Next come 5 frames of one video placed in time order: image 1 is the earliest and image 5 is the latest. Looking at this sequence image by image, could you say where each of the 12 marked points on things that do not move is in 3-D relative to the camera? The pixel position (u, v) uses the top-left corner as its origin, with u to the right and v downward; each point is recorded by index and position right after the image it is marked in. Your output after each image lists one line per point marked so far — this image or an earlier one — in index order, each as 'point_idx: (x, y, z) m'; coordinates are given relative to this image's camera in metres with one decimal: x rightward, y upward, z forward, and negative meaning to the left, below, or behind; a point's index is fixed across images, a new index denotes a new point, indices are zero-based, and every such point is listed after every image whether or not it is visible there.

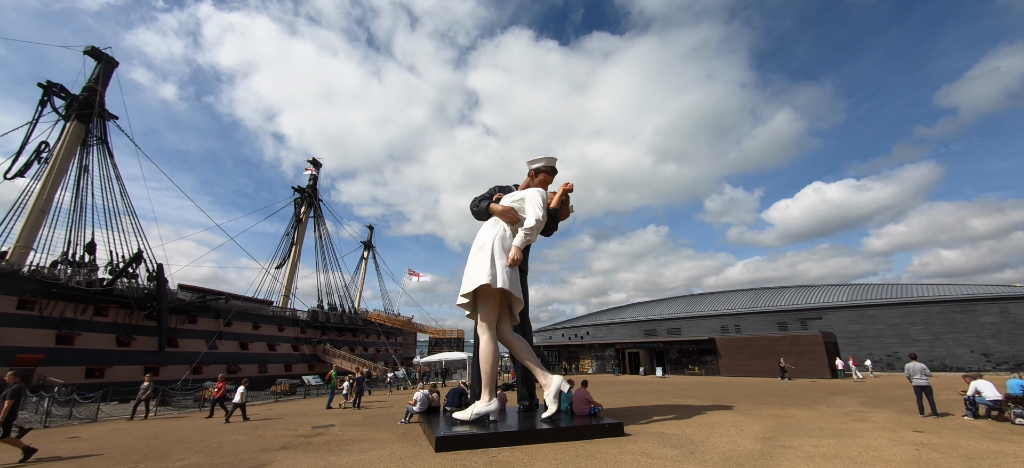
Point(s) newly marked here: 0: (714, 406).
0: (+4.1, -3.5, +7.8) m
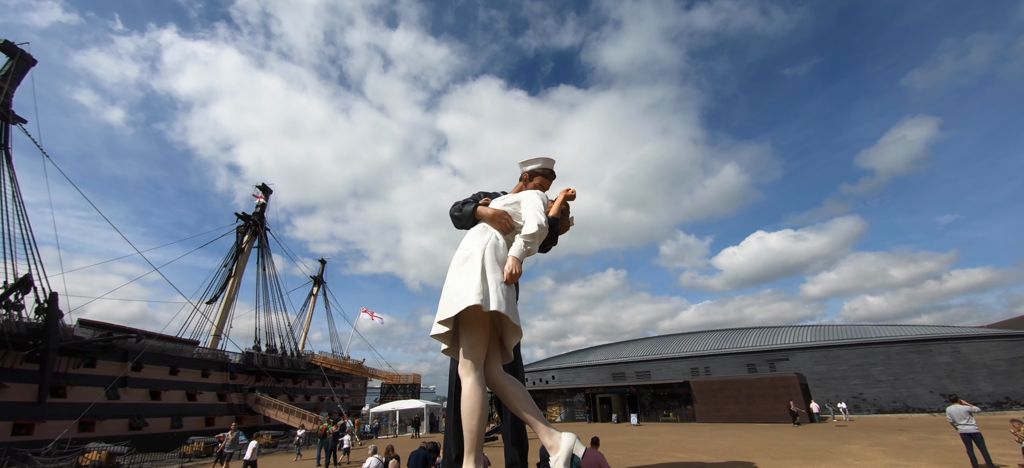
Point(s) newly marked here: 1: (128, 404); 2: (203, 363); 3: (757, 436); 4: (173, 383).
0: (+3.7, -3.9, +6.5) m
1: (-15.4, -6.9, +15.5) m
2: (-15.7, -6.5, +19.6) m
3: (+7.3, -6.0, +11.4) m
4: (-15.5, -6.8, +17.6) m
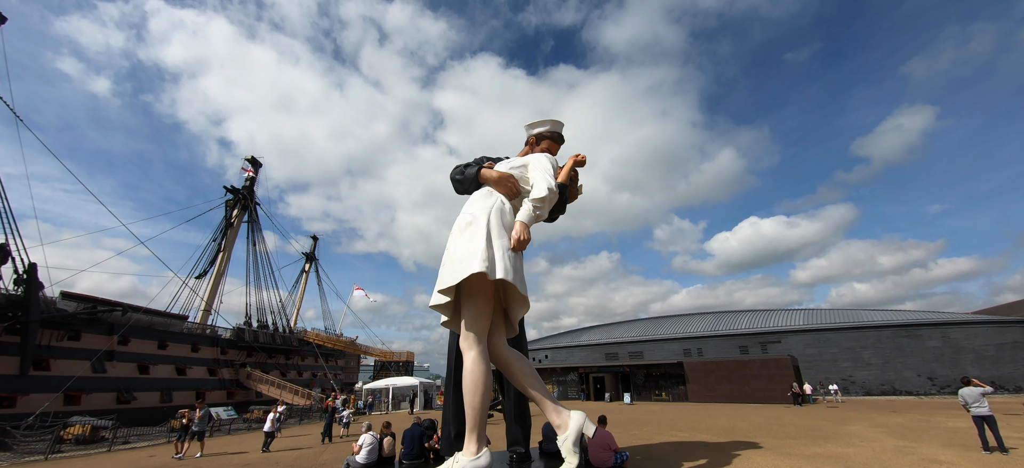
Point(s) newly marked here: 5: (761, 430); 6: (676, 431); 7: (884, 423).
0: (+3.7, -3.4, +6.3) m
1: (-15.6, -5.7, +15.2) m
2: (-16.0, -5.2, +19.2) m
3: (+7.1, -5.4, +11.4) m
4: (-15.7, -5.5, +17.3) m
5: (+5.3, -4.2, +8.3) m
6: (+3.6, -4.4, +8.5) m
7: (+9.2, -4.7, +9.5) m
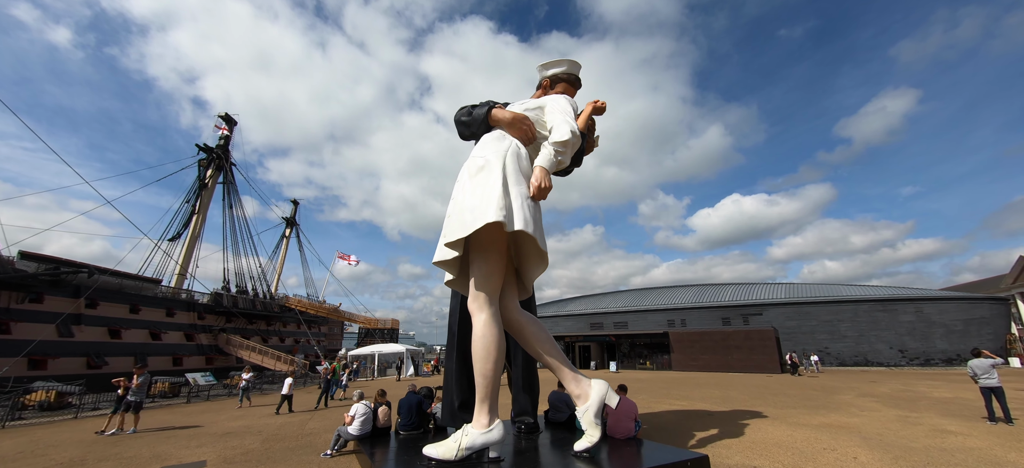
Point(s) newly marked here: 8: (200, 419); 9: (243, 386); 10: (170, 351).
0: (+3.7, -2.9, +6.2) m
1: (-16.0, -4.1, +14.4) m
2: (-16.5, -3.2, +18.4) m
3: (+6.9, -4.5, +11.5) m
4: (-16.2, -3.7, +16.5) m
5: (+5.2, -3.5, +8.2) m
6: (+3.5, -3.6, +8.4) m
7: (+9.0, -4.0, +9.7) m
8: (-7.3, -4.4, +9.0) m
9: (-9.5, -5.2, +13.1) m
10: (-15.8, -5.4, +17.8) m
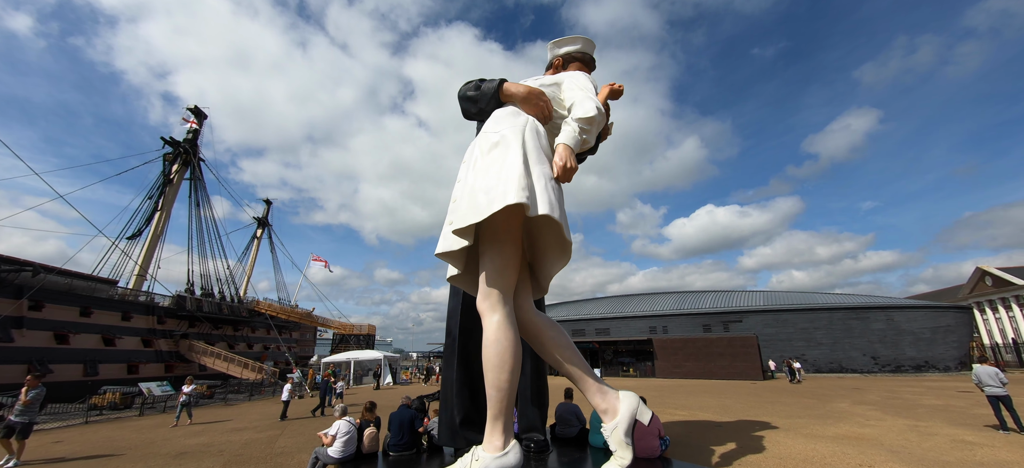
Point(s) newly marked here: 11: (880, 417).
0: (+3.6, -2.9, +5.9) m
1: (-16.5, -3.9, +13.0) m
2: (-17.2, -3.1, +17.0) m
3: (+6.5, -4.6, +11.3) m
4: (-16.8, -3.6, +15.1) m
5: (+5.0, -3.6, +8.0) m
6: (+3.3, -3.7, +8.1) m
7: (+8.7, -4.1, +9.6) m
8: (-7.5, -4.2, +8.1) m
9: (-9.9, -5.1, +12.1) m
10: (-16.5, -5.3, +16.4) m
11: (+6.4, -3.2, +6.7) m
